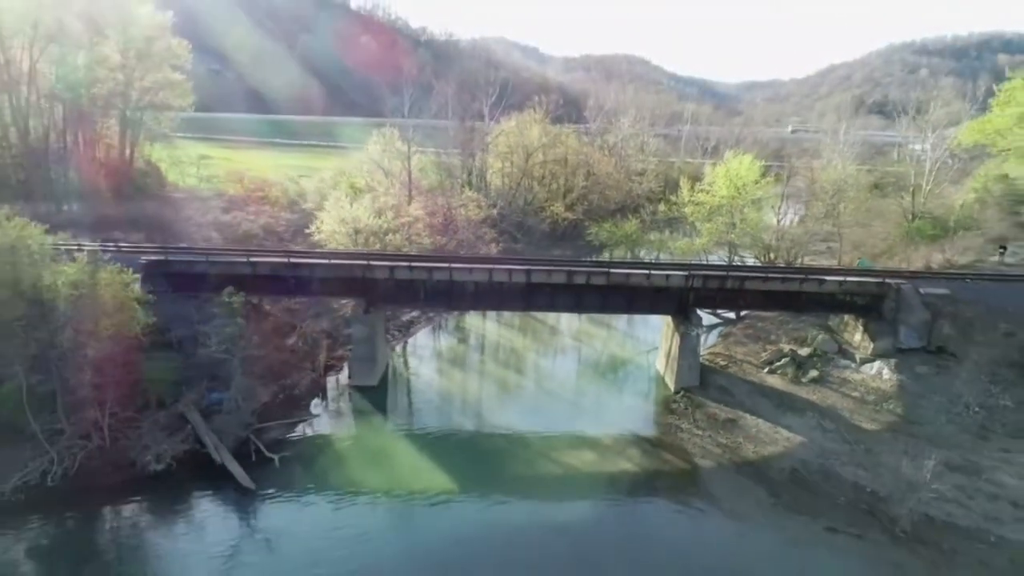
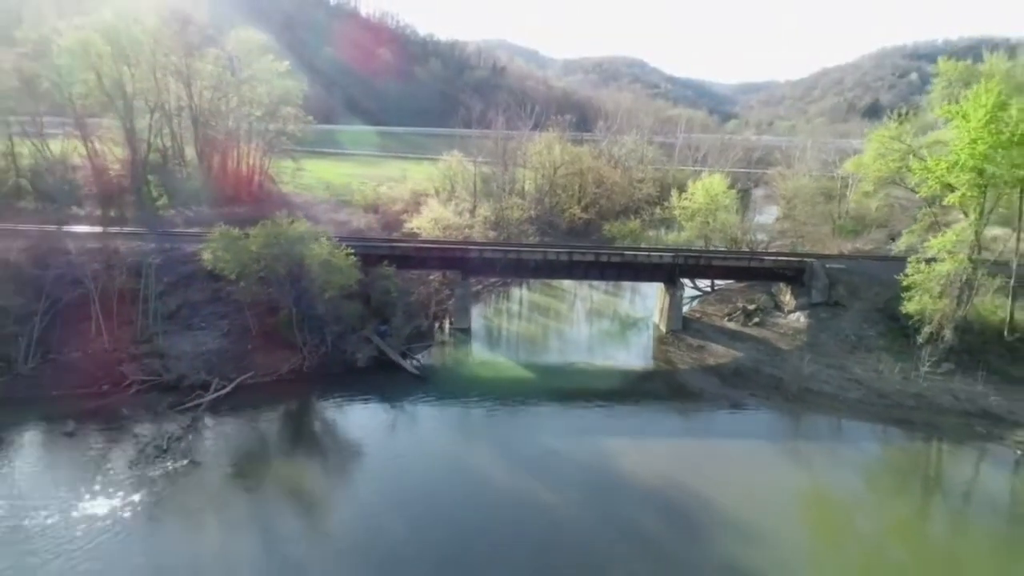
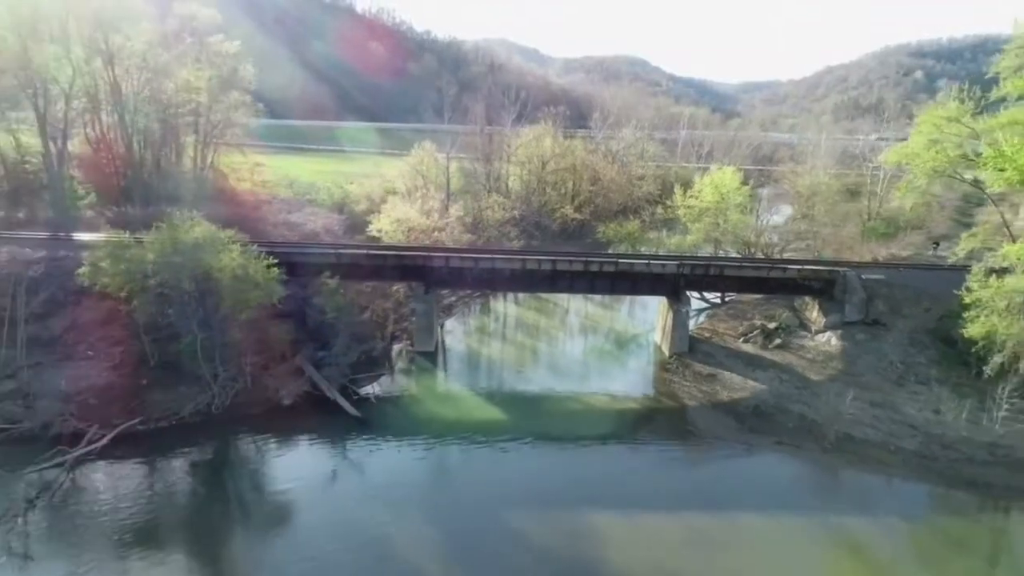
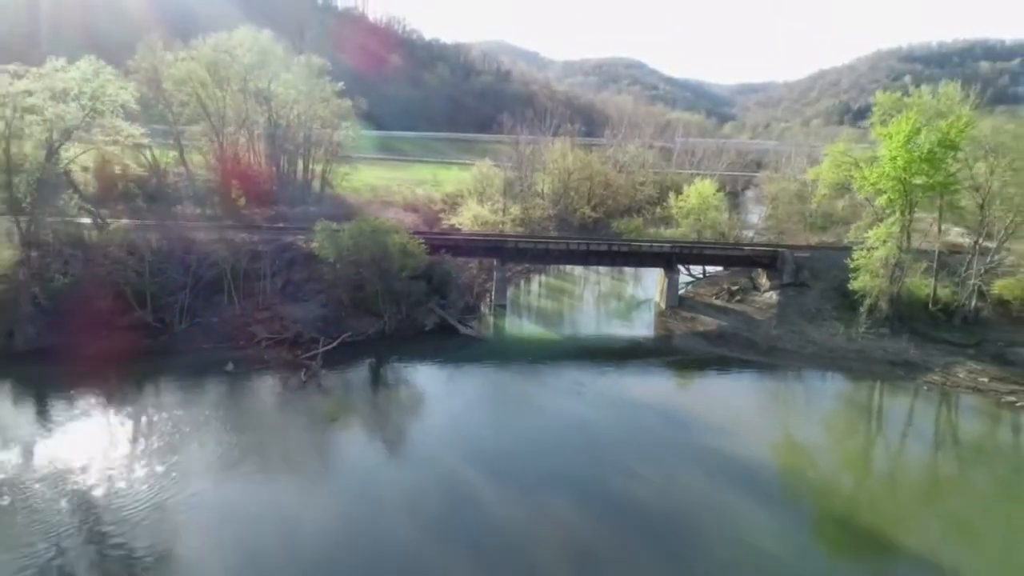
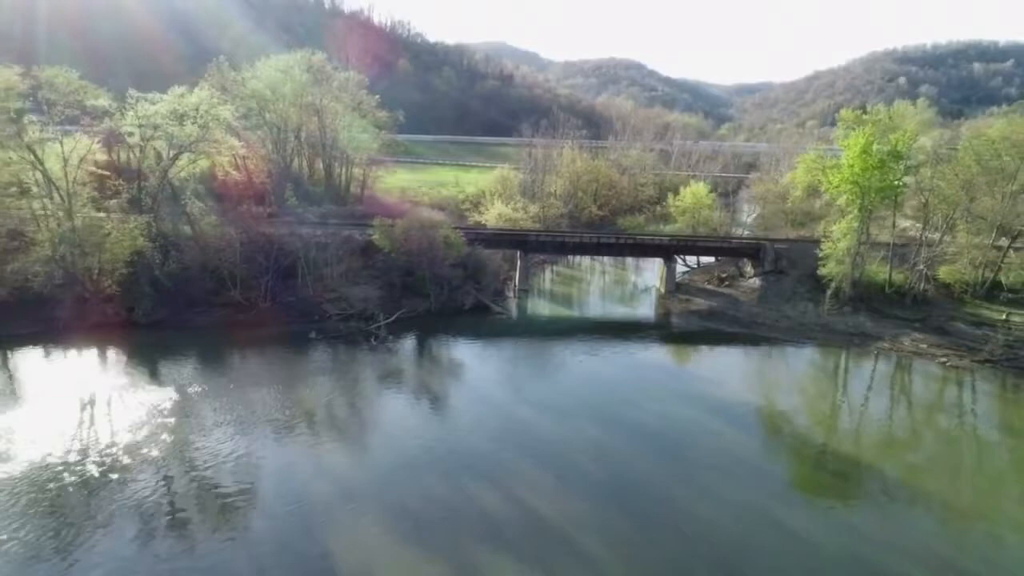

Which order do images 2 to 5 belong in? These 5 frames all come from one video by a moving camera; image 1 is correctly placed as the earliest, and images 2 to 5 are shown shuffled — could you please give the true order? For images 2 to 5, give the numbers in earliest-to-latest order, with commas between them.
3, 2, 4, 5
